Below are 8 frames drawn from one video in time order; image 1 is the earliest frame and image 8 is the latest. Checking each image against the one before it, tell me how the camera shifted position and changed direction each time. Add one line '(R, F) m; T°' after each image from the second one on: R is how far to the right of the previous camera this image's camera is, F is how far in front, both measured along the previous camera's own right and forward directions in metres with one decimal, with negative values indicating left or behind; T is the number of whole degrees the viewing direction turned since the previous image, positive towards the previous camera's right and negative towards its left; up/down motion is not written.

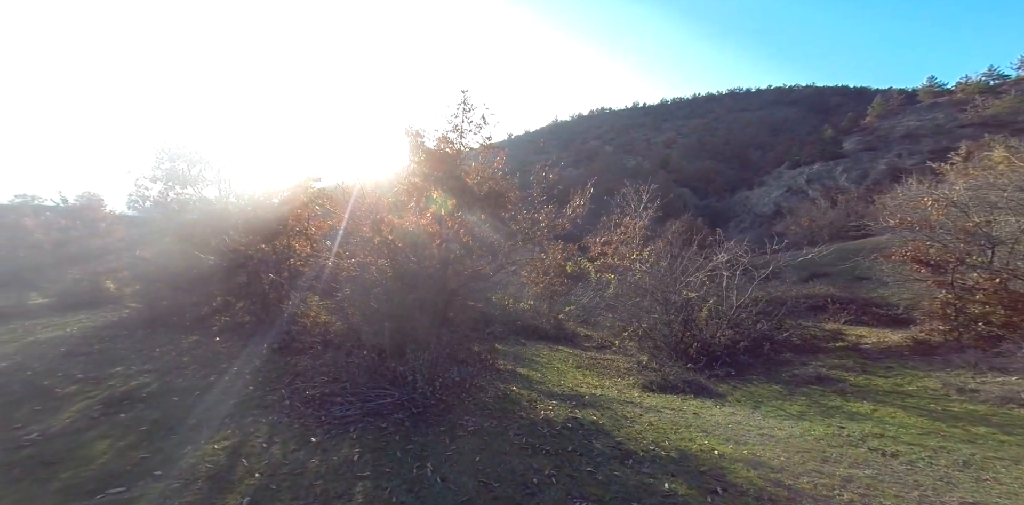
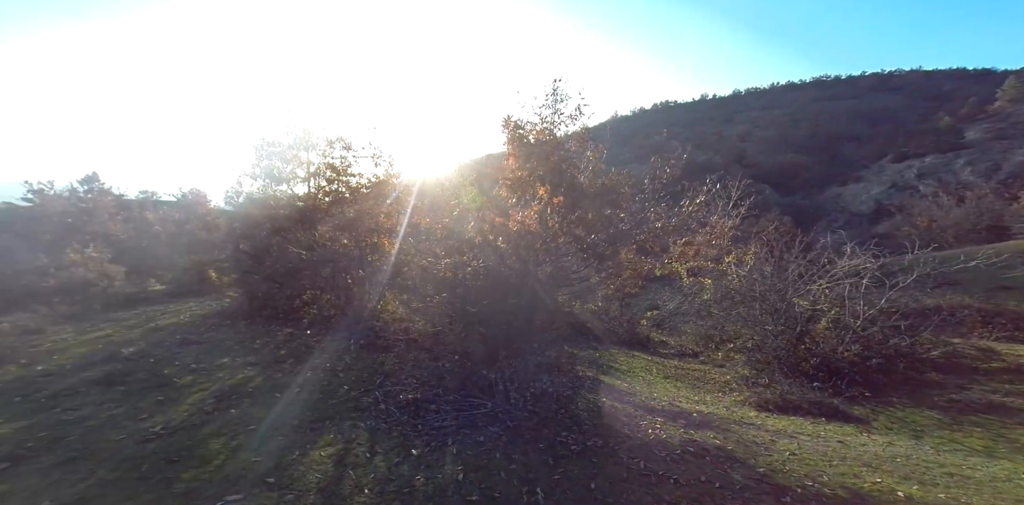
(-0.7, +0.5) m; -8°
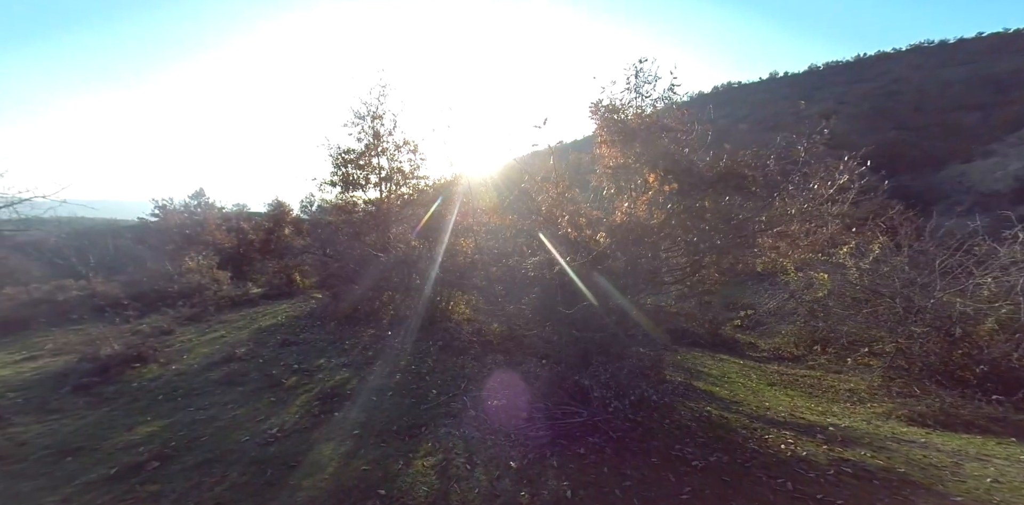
(-0.5, +0.3) m; -8°
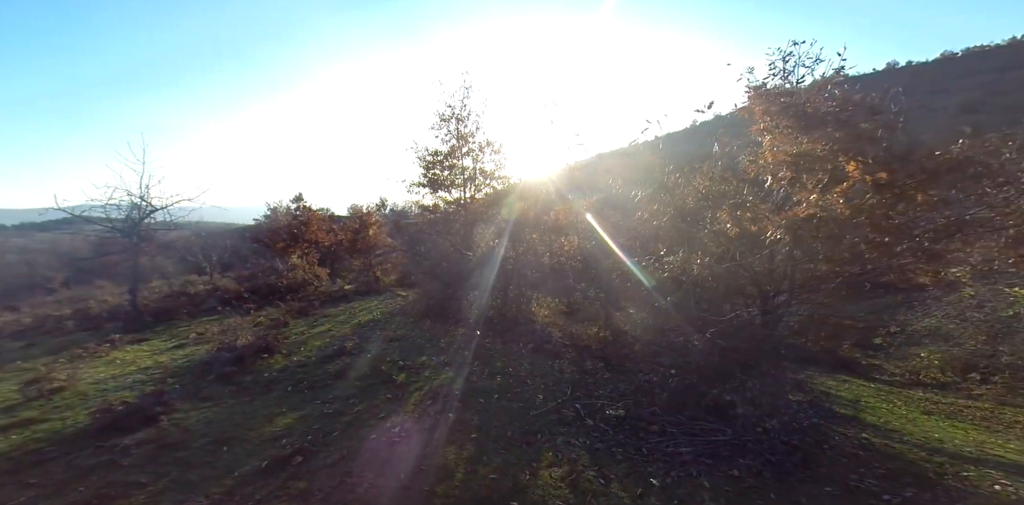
(-0.7, +0.3) m; -9°
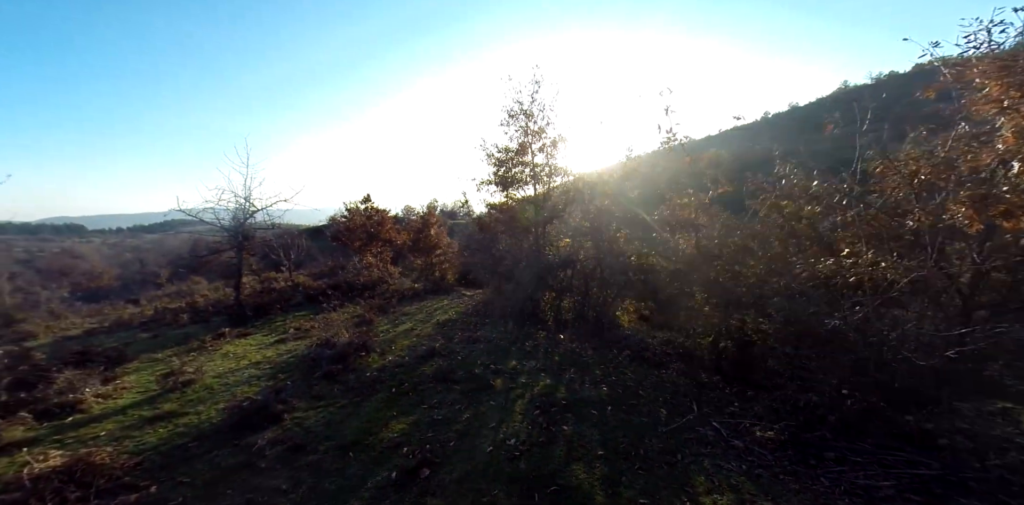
(-0.8, +0.3) m; -7°
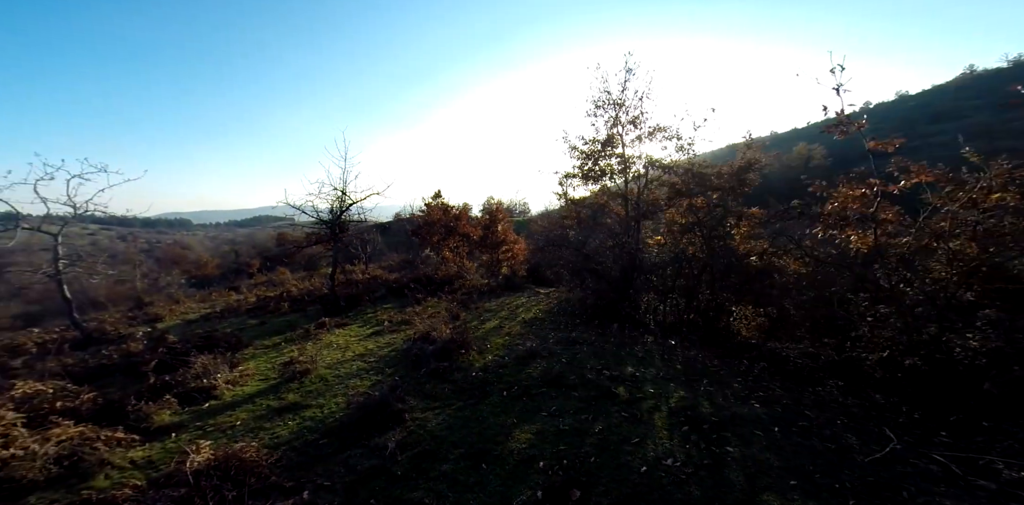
(-0.8, +0.4) m; -8°
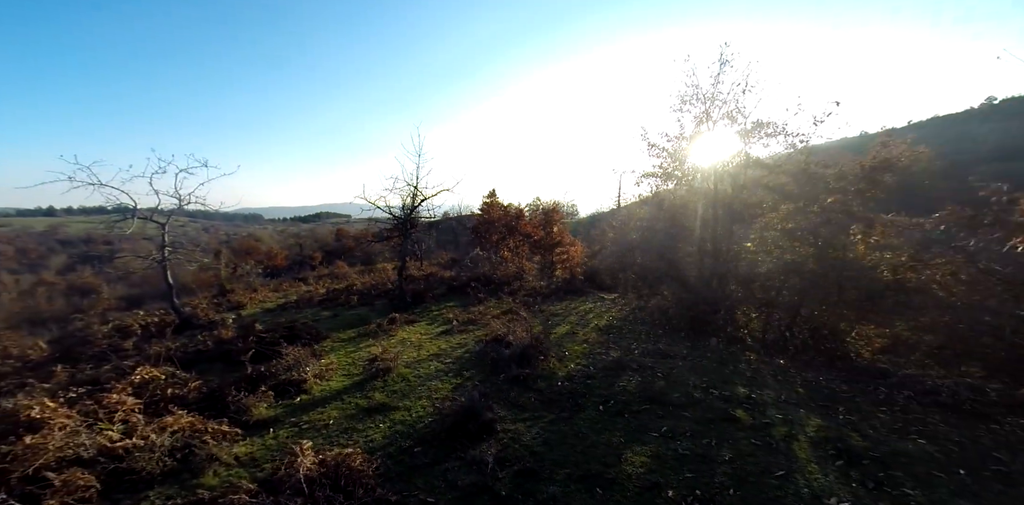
(-0.6, +0.3) m; -6°
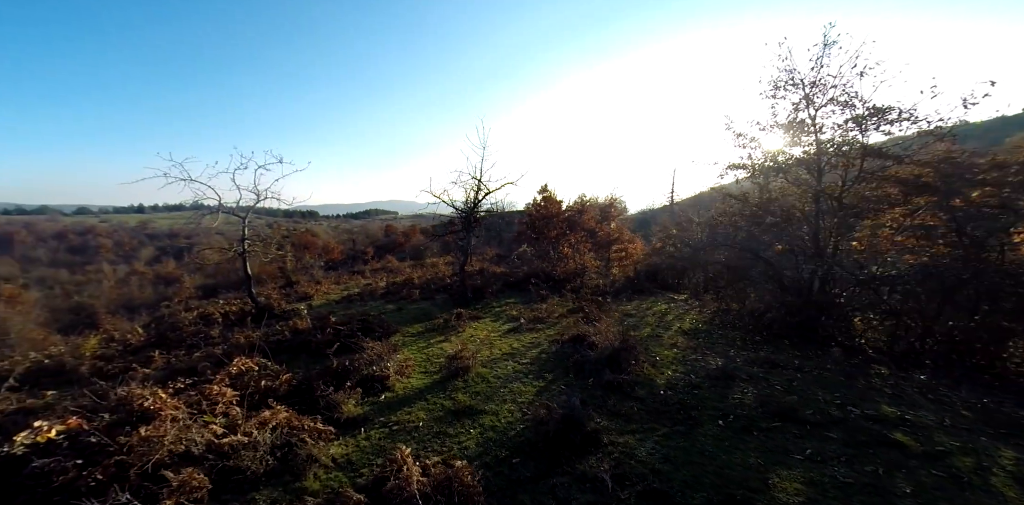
(-0.6, +0.4) m; -6°
